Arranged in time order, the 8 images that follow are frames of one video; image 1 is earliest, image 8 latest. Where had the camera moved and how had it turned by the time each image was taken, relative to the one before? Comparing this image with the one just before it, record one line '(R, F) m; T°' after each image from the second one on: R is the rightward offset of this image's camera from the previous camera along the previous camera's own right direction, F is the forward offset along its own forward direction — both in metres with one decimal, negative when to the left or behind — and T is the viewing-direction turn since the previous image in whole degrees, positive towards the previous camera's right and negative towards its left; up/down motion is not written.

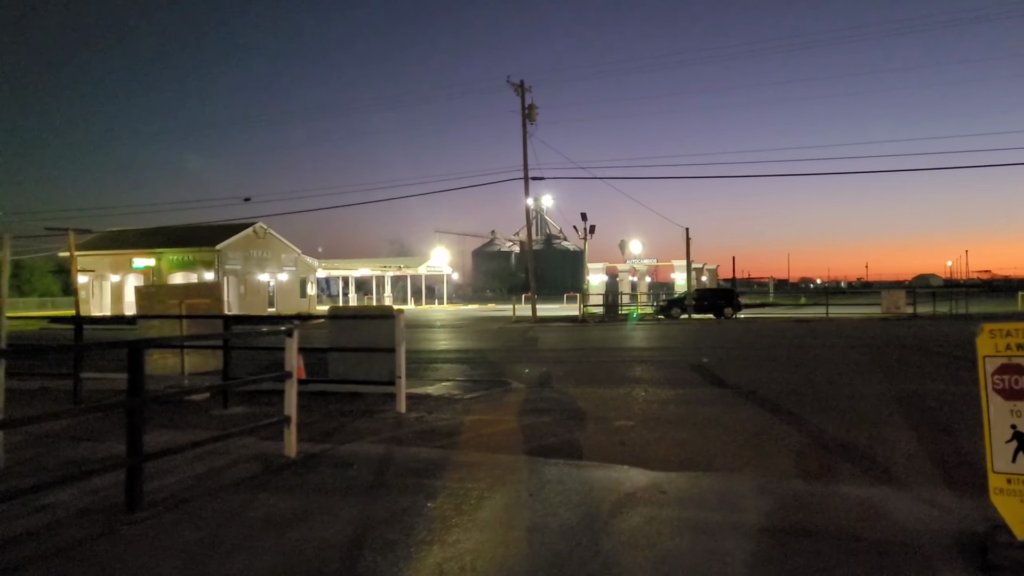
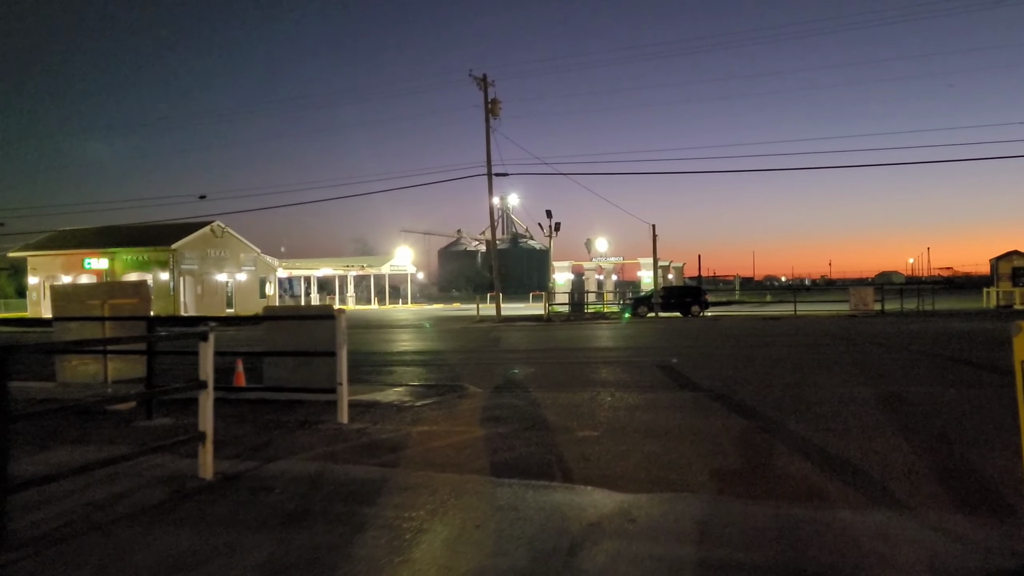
(+0.2, +1.1) m; +2°
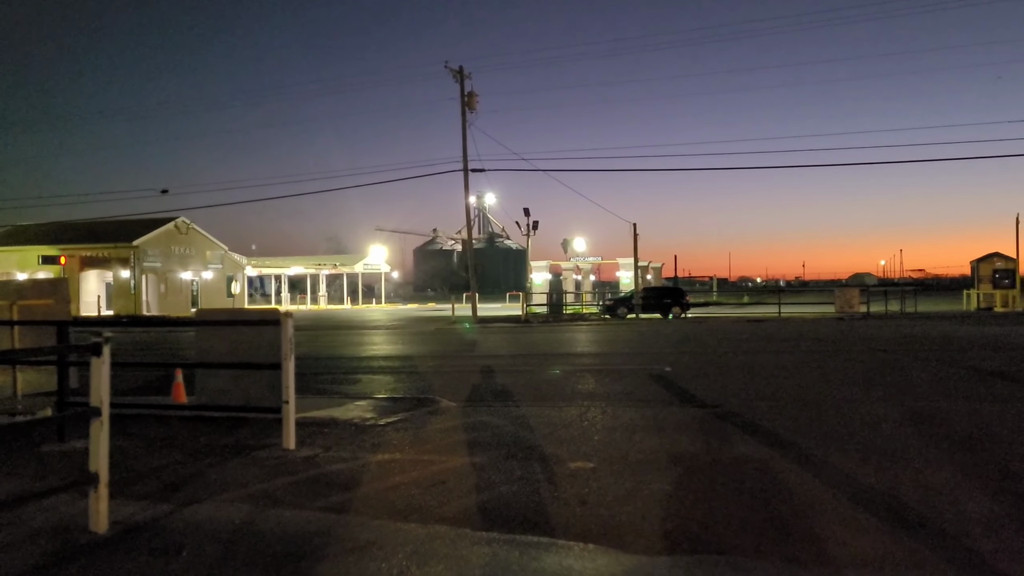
(0.0, +1.6) m; +2°
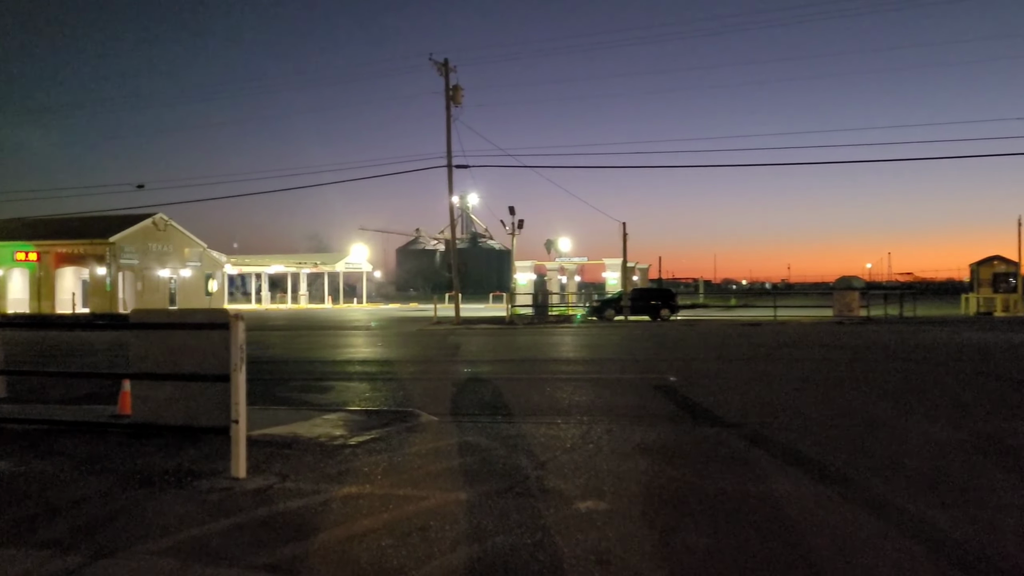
(-0.1, +1.4) m; +1°
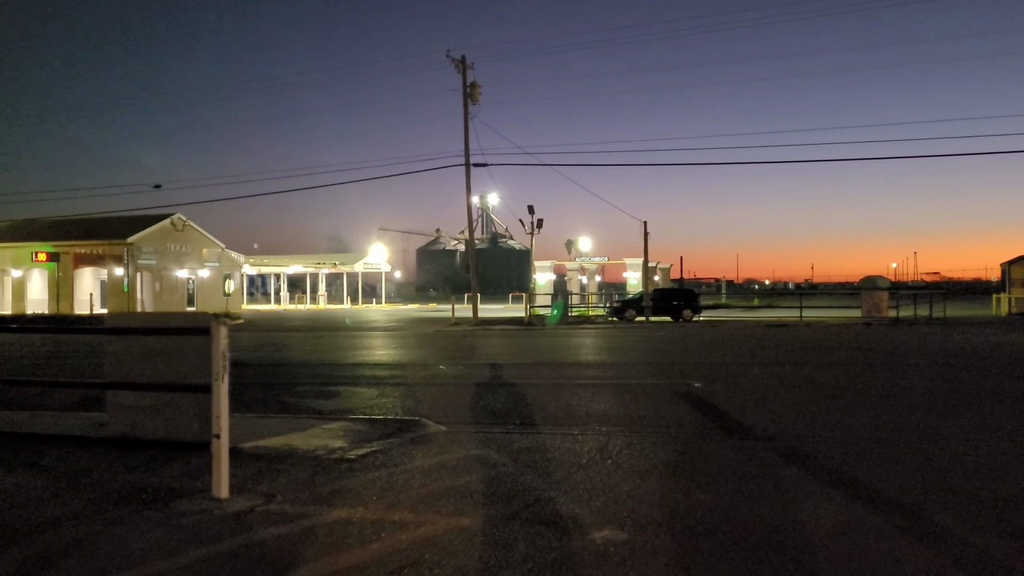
(+0.1, +0.7) m; -1°
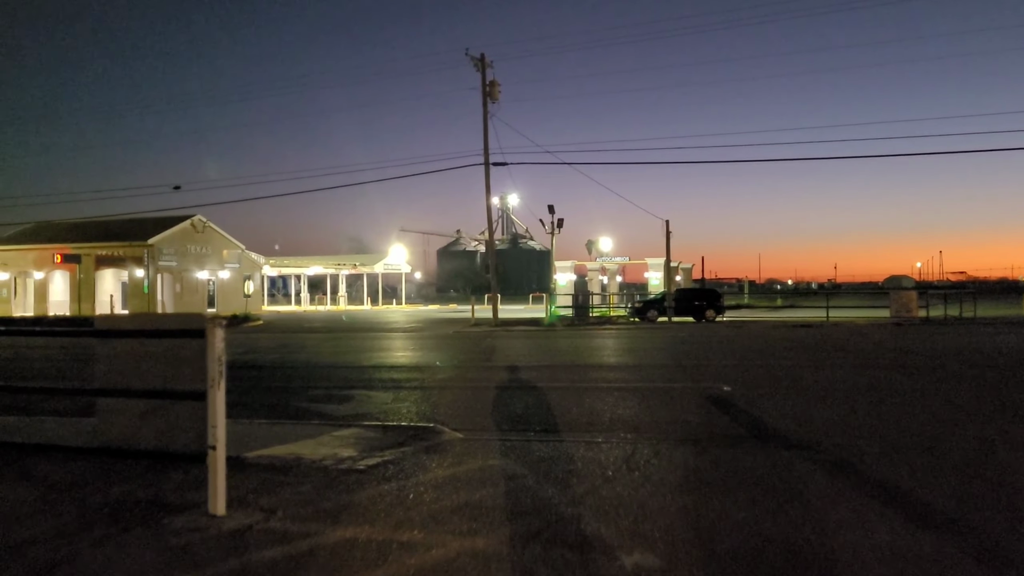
(0.0, +0.5) m; -1°
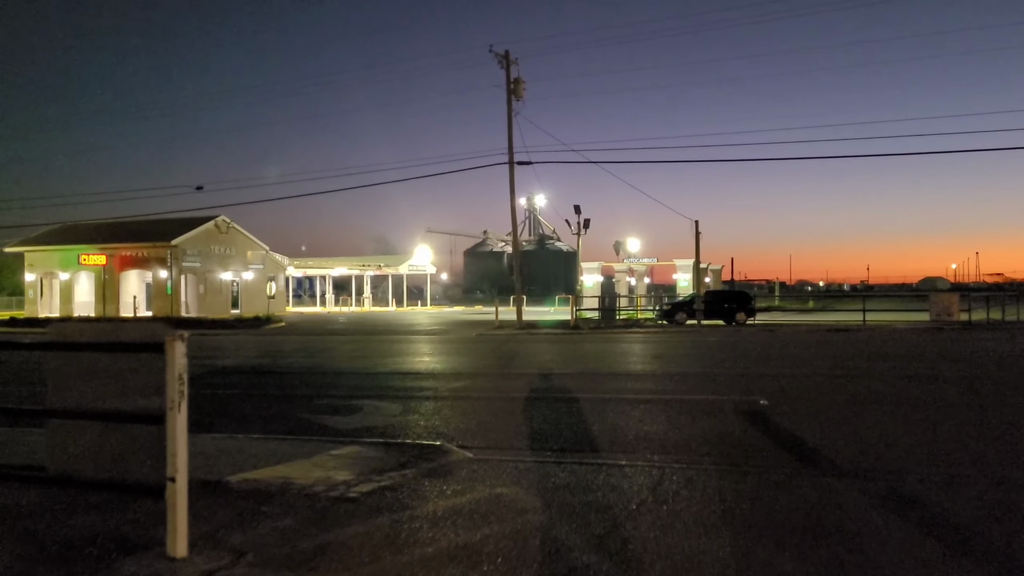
(+0.1, +0.9) m; -2°
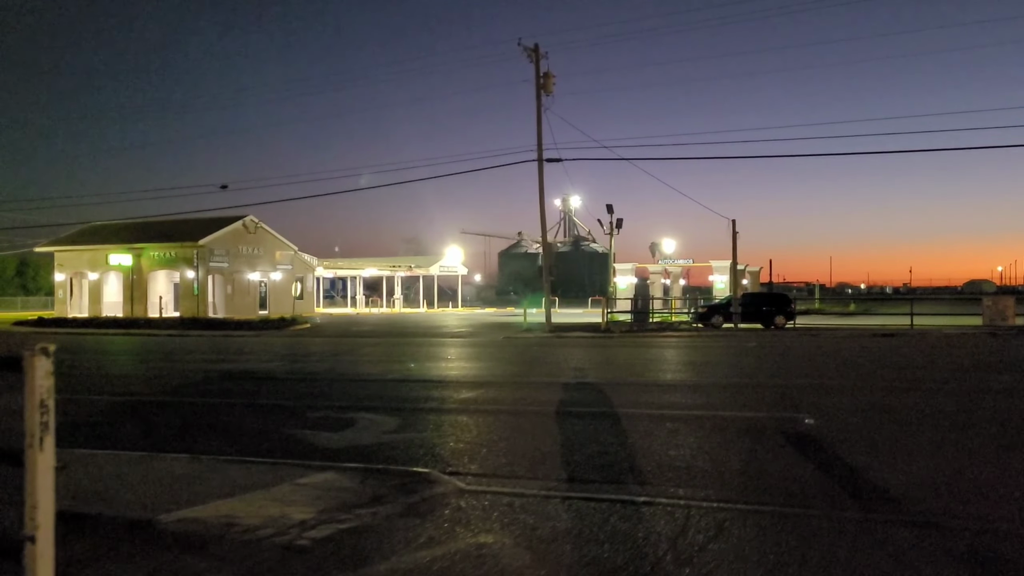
(+0.3, +1.4) m; -2°
